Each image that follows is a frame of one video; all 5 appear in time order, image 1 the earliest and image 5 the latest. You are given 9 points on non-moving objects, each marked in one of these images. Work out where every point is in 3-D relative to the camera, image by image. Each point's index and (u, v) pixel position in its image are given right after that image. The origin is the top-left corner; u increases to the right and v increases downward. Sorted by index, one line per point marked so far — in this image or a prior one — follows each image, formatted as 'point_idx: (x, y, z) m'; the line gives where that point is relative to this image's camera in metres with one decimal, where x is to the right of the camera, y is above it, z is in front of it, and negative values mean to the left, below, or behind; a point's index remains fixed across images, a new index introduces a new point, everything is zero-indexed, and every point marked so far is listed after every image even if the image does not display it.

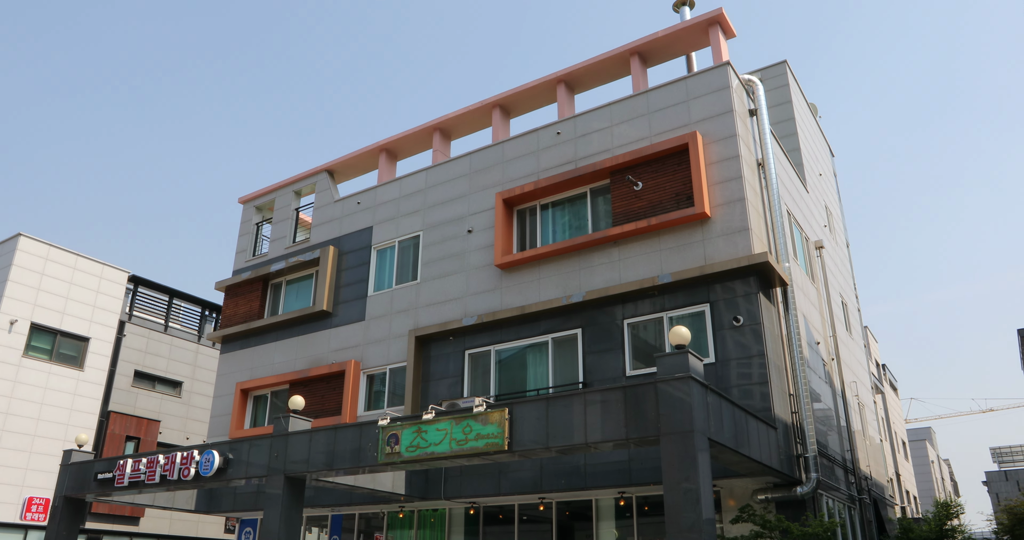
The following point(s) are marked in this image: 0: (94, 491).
0: (-10.5, -5.6, +19.2) m
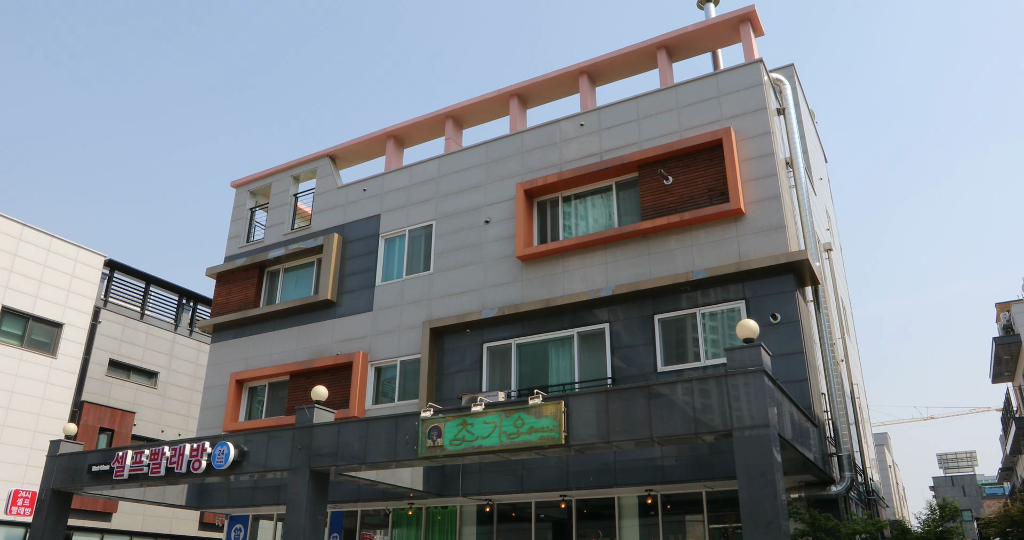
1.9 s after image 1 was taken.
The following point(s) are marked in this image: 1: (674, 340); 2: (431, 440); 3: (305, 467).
0: (-10.1, -5.1, +18.1) m
1: (+3.6, -1.6, +16.8) m
2: (-1.4, -3.0, +13.5) m
3: (-4.0, -3.8, +14.8) m
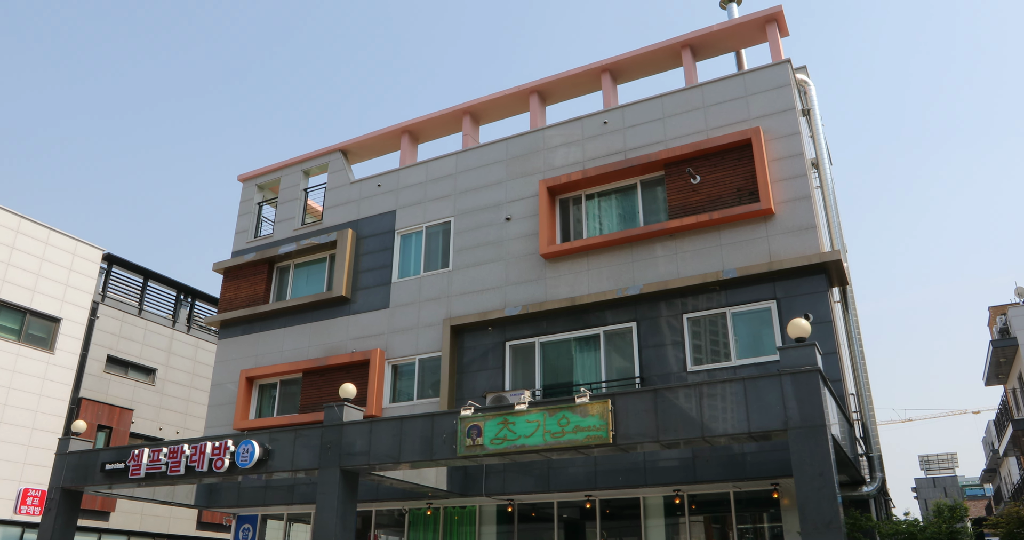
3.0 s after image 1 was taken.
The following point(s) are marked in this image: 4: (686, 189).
0: (-9.5, -4.9, +17.6) m
1: (+4.2, -1.5, +16.7) m
2: (-0.7, -2.9, +13.2) m
3: (-3.4, -3.7, +14.5) m
4: (+4.1, +1.9, +17.9) m
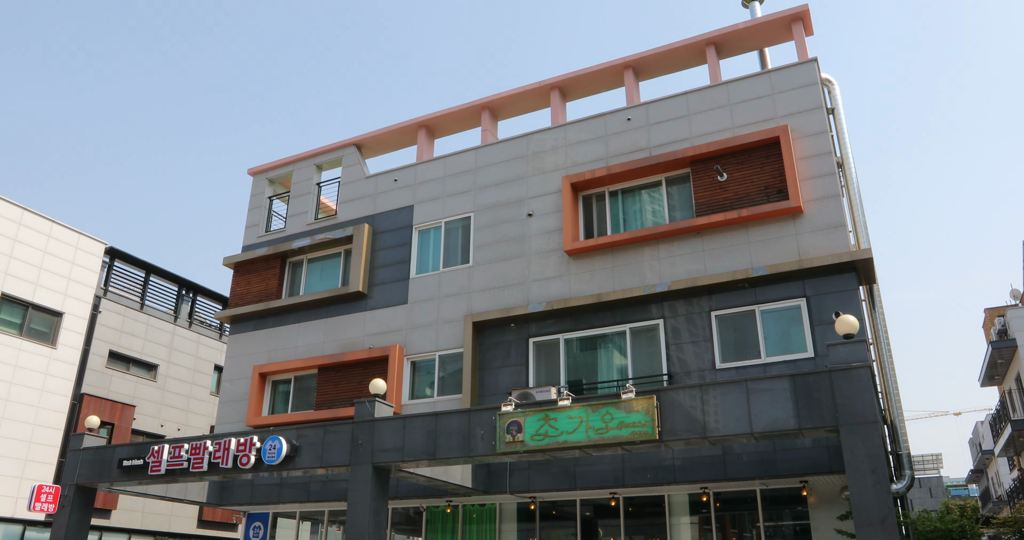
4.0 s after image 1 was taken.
0: (-9.0, -4.7, +17.3) m
1: (+4.8, -1.5, +16.7) m
2: (0.0, -2.8, +13.1) m
3: (-2.7, -3.6, +14.4) m
4: (+4.7, +2.0, +17.9) m
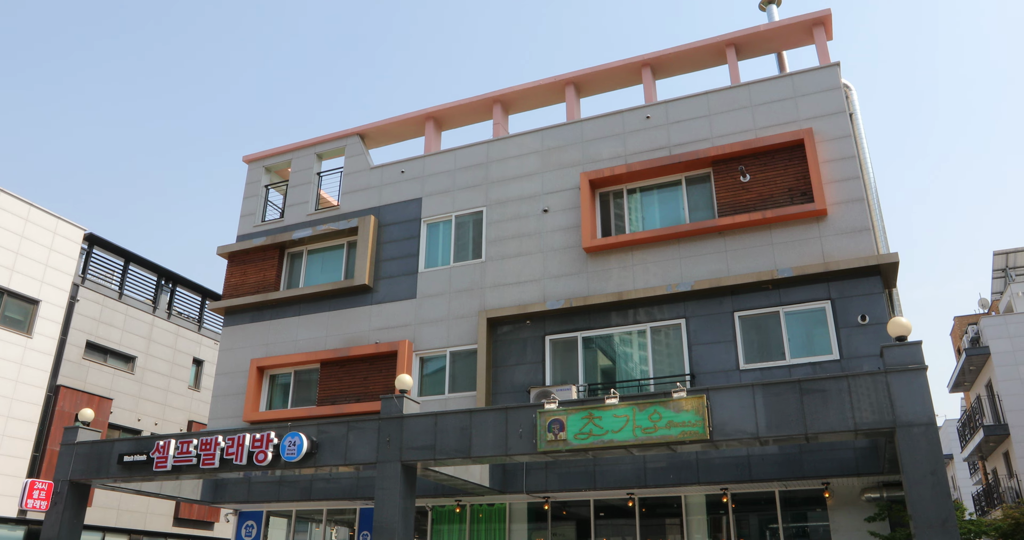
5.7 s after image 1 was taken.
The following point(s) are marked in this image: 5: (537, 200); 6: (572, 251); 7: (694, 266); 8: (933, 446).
0: (-8.5, -4.4, +16.4) m
1: (+5.3, -1.5, +16.6) m
2: (+0.6, -2.7, +12.8) m
3: (-2.1, -3.5, +13.9) m
4: (+5.2, +1.9, +17.8) m
5: (+0.6, +1.8, +19.8) m
6: (+1.5, +0.5, +18.9) m
7: (+4.2, +0.1, +17.7) m
8: (+5.9, -2.5, +10.8) m
